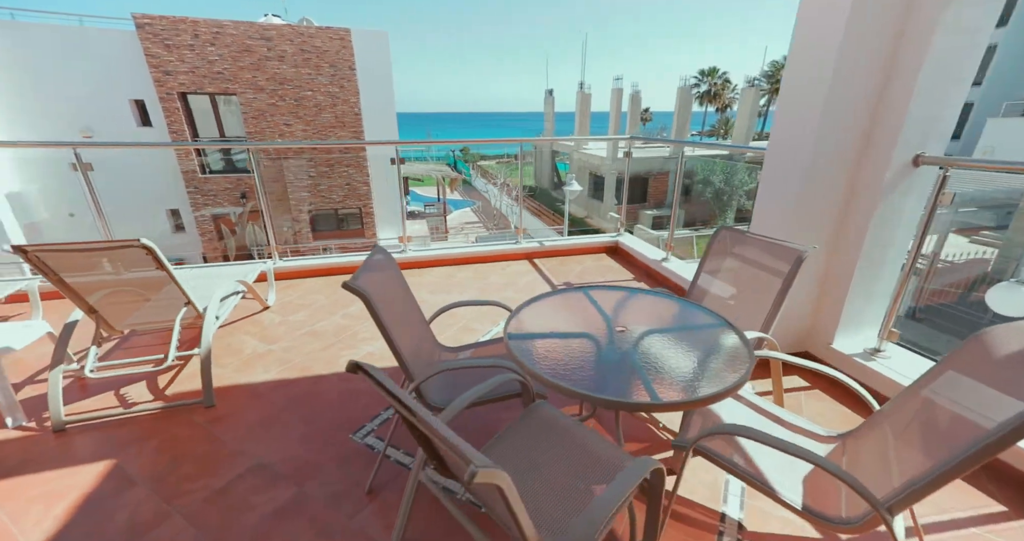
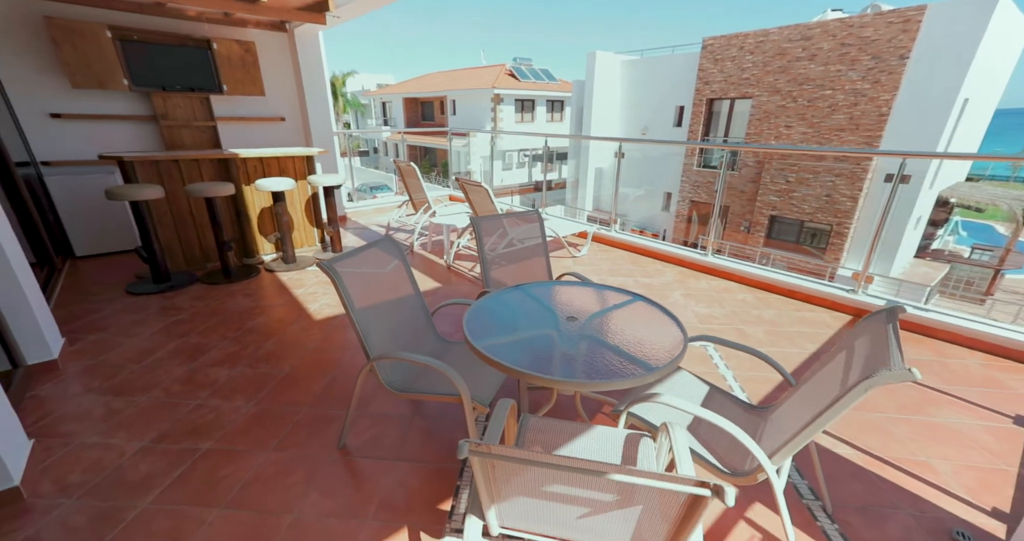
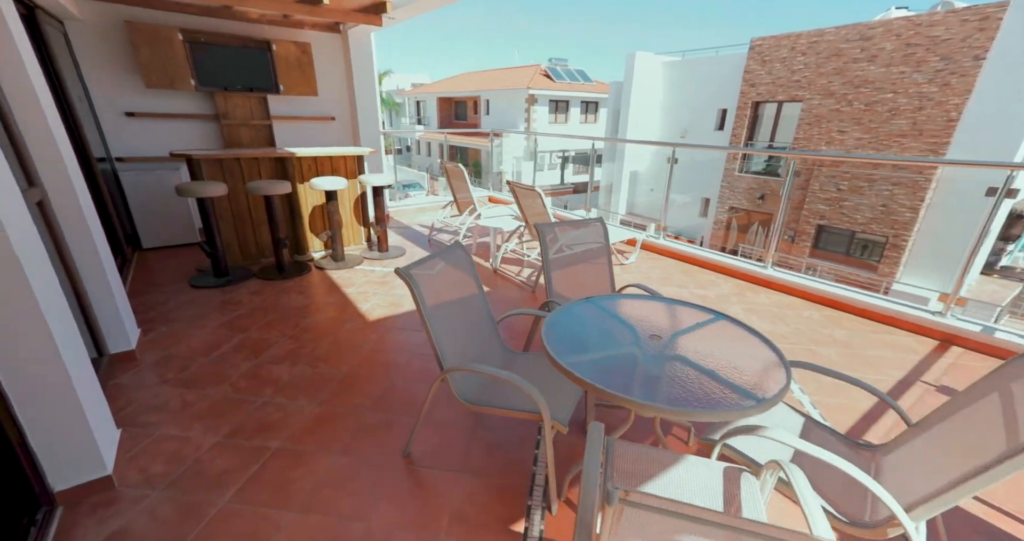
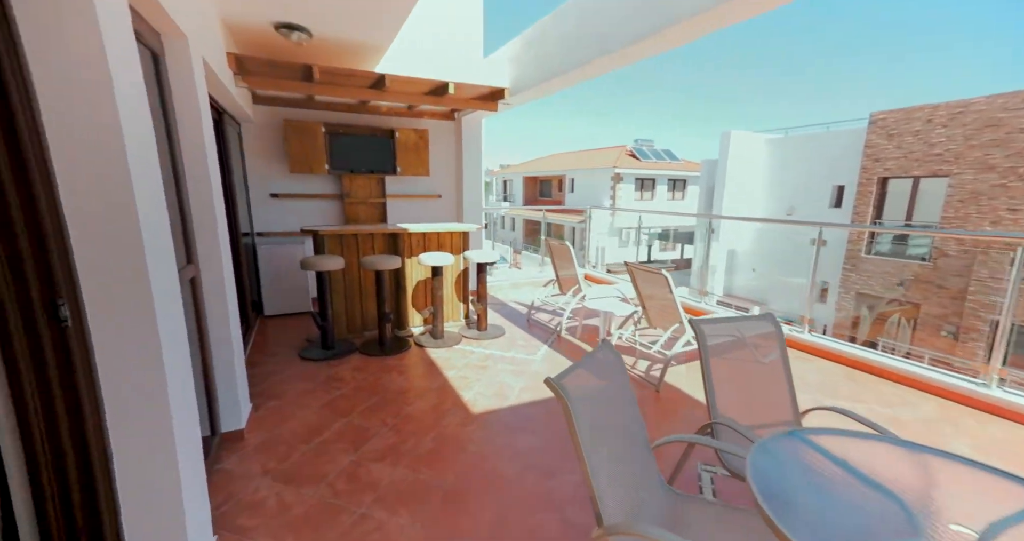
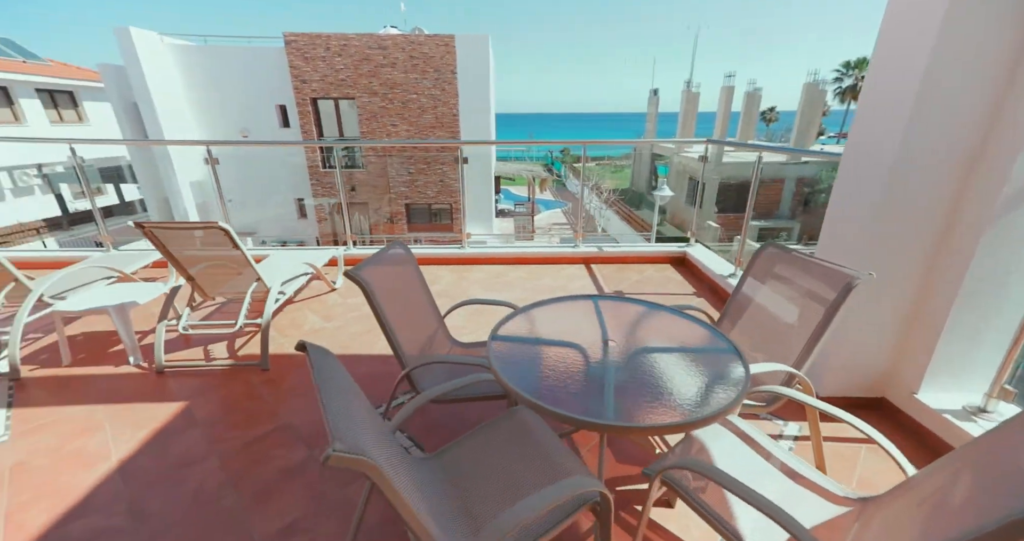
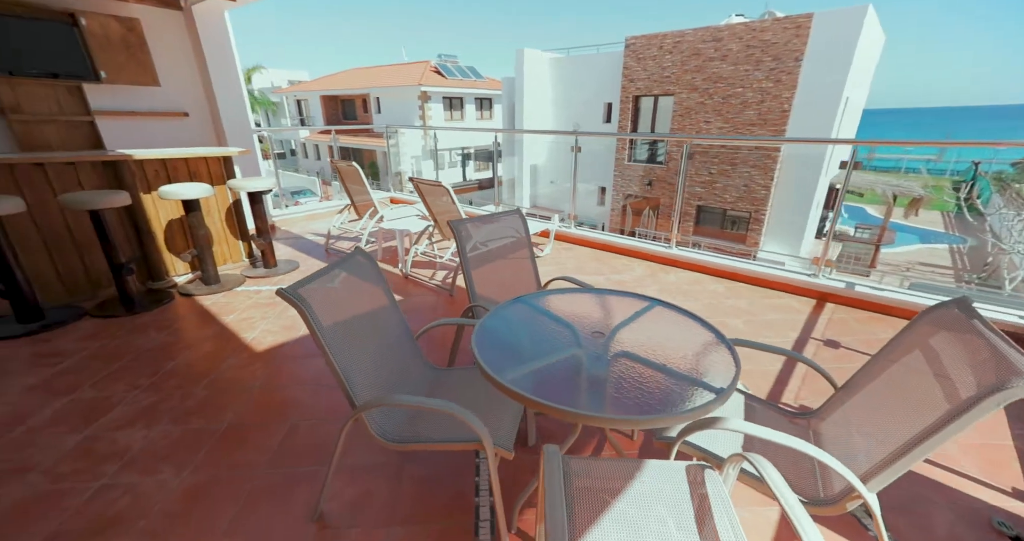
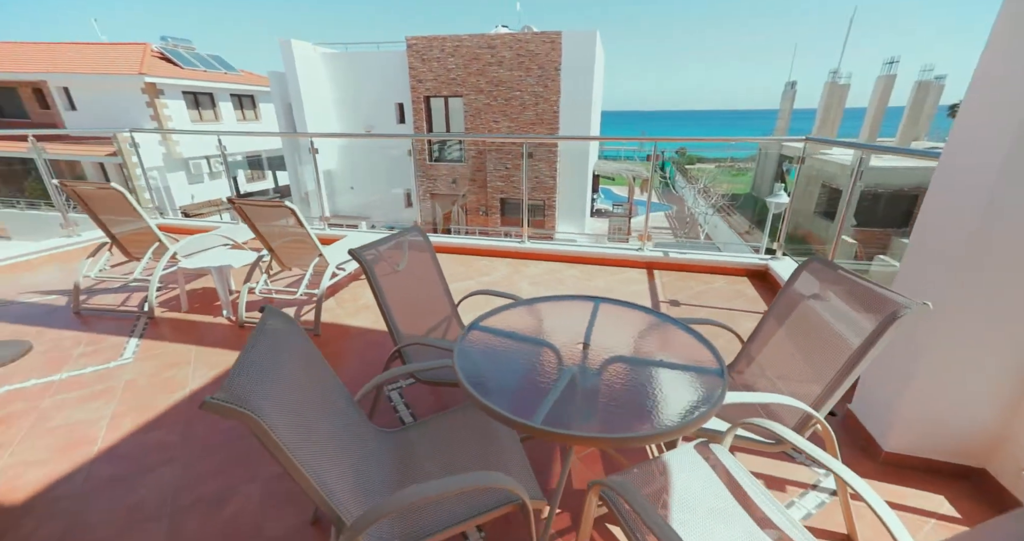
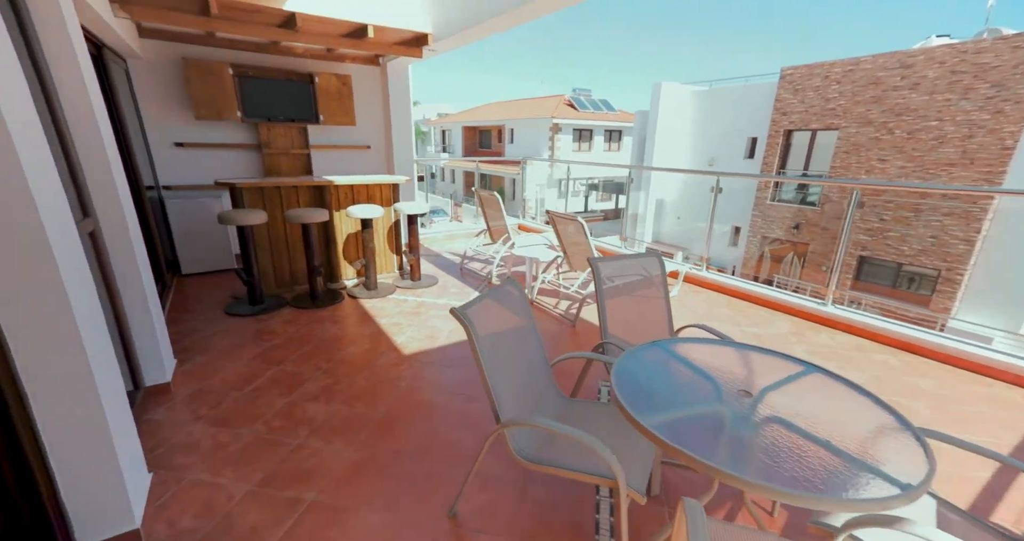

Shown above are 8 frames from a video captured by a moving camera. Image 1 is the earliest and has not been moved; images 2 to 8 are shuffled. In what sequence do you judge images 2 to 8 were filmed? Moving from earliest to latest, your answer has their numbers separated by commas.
5, 7, 6, 2, 3, 8, 4
